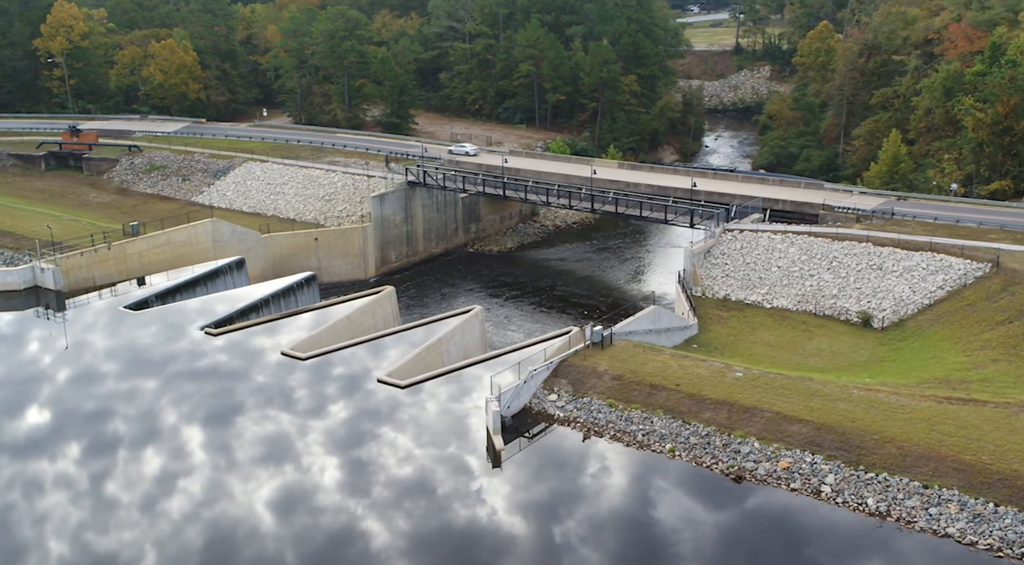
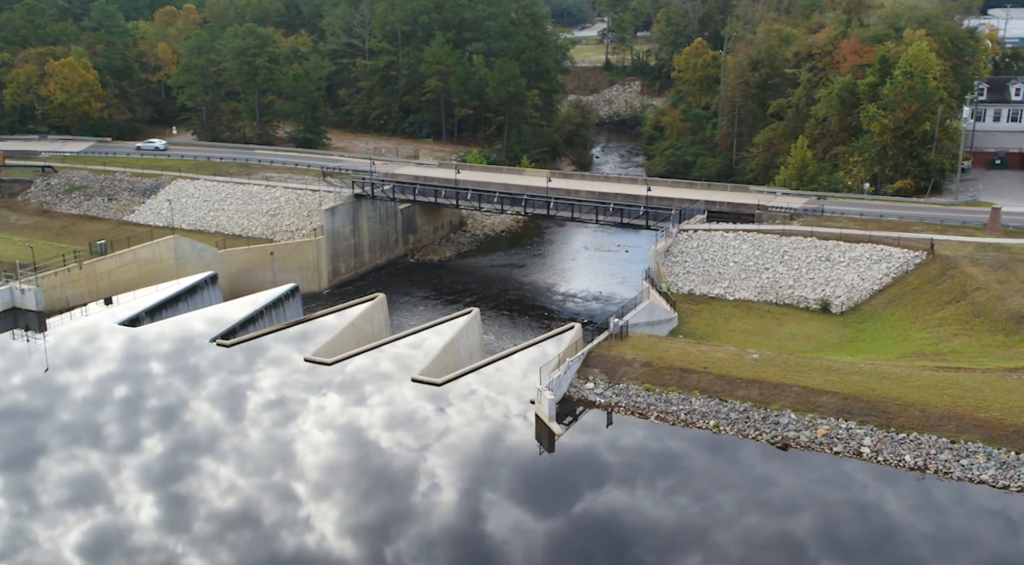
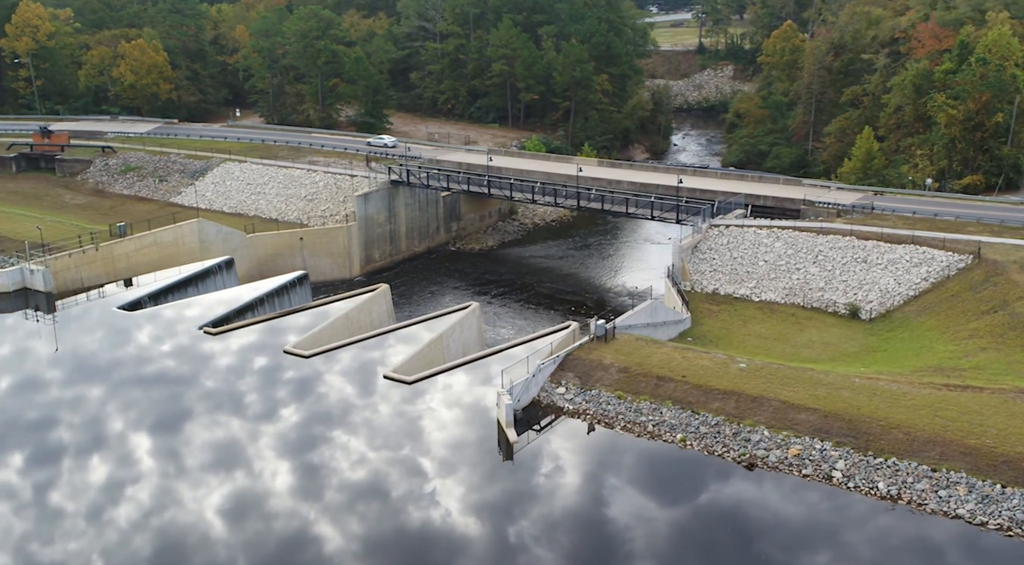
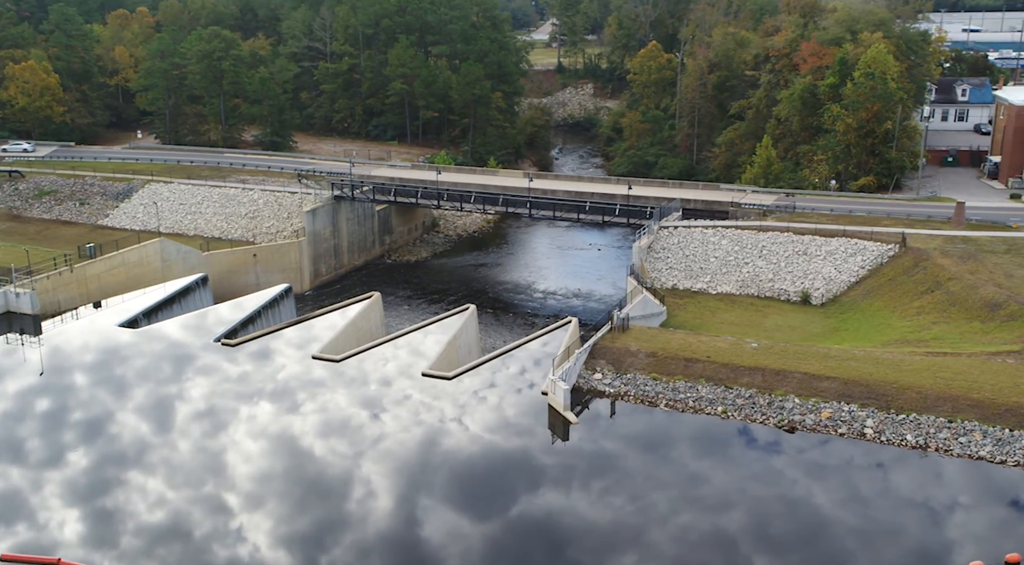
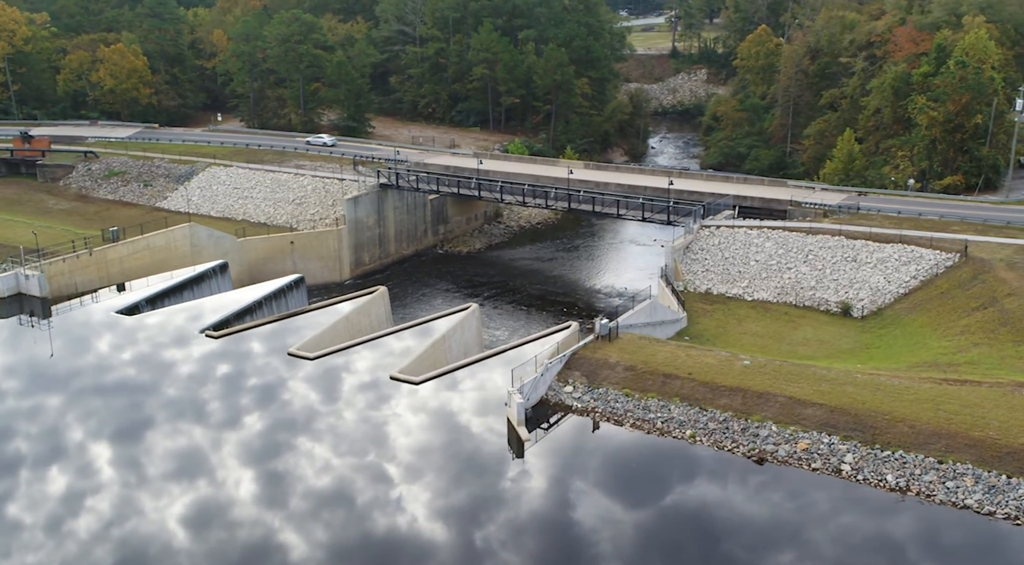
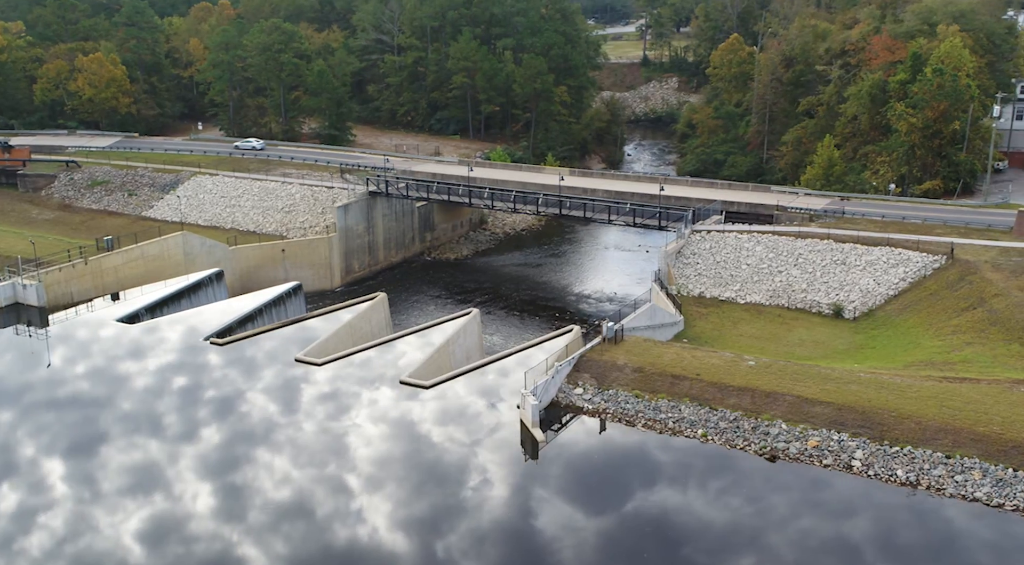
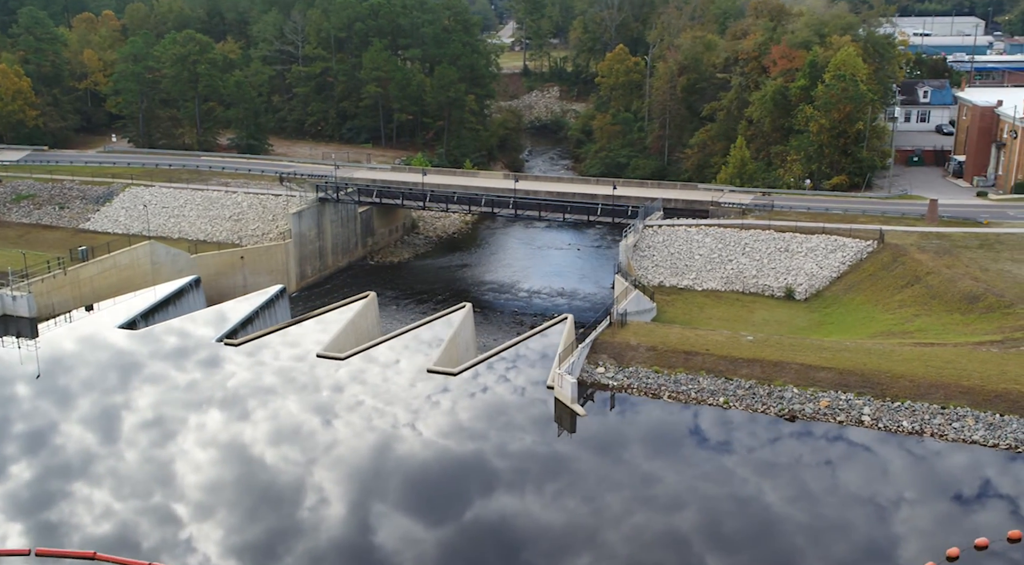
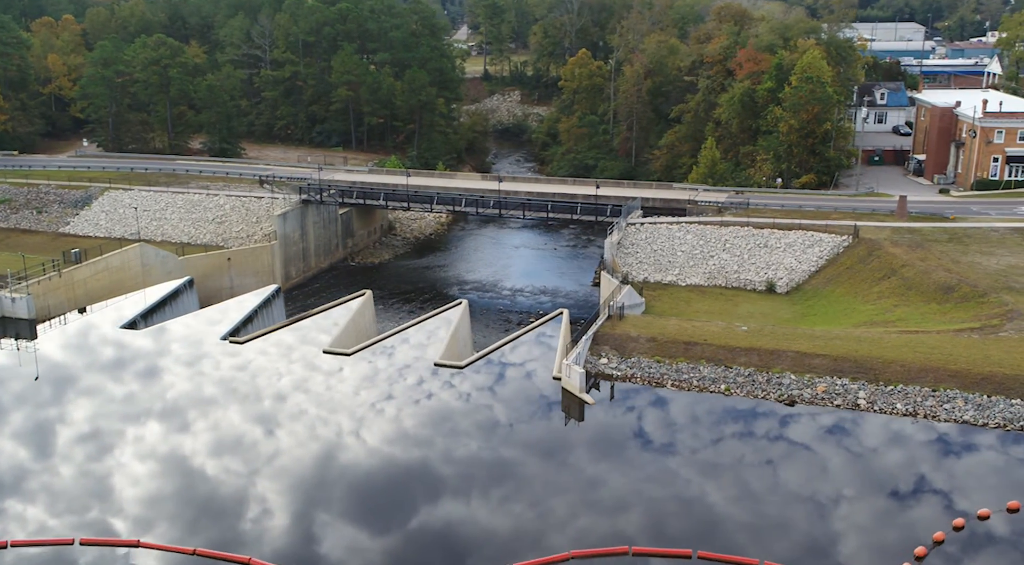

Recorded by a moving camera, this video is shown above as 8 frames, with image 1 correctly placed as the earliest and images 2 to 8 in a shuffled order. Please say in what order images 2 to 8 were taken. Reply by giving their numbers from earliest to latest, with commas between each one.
3, 5, 6, 2, 4, 7, 8
